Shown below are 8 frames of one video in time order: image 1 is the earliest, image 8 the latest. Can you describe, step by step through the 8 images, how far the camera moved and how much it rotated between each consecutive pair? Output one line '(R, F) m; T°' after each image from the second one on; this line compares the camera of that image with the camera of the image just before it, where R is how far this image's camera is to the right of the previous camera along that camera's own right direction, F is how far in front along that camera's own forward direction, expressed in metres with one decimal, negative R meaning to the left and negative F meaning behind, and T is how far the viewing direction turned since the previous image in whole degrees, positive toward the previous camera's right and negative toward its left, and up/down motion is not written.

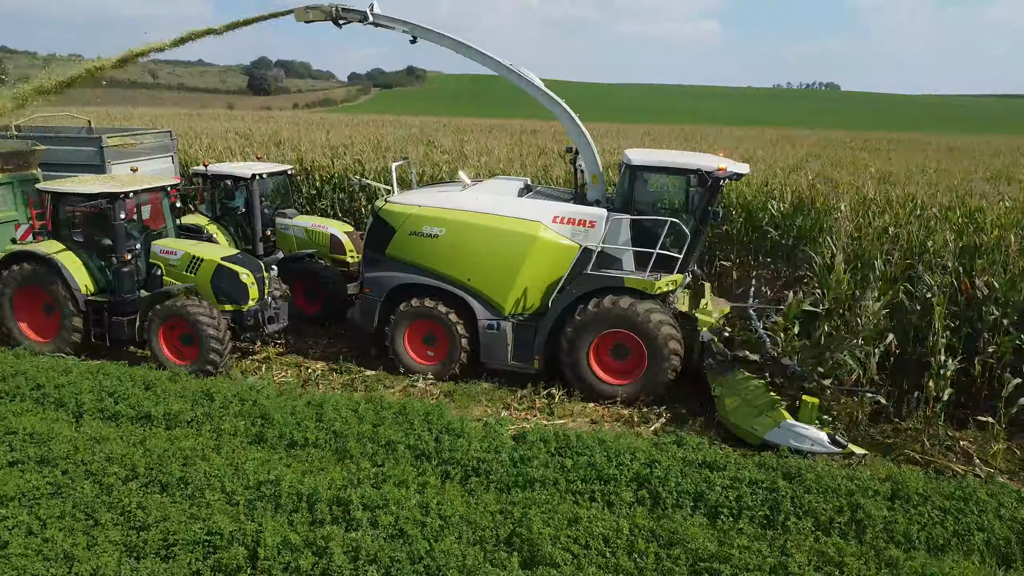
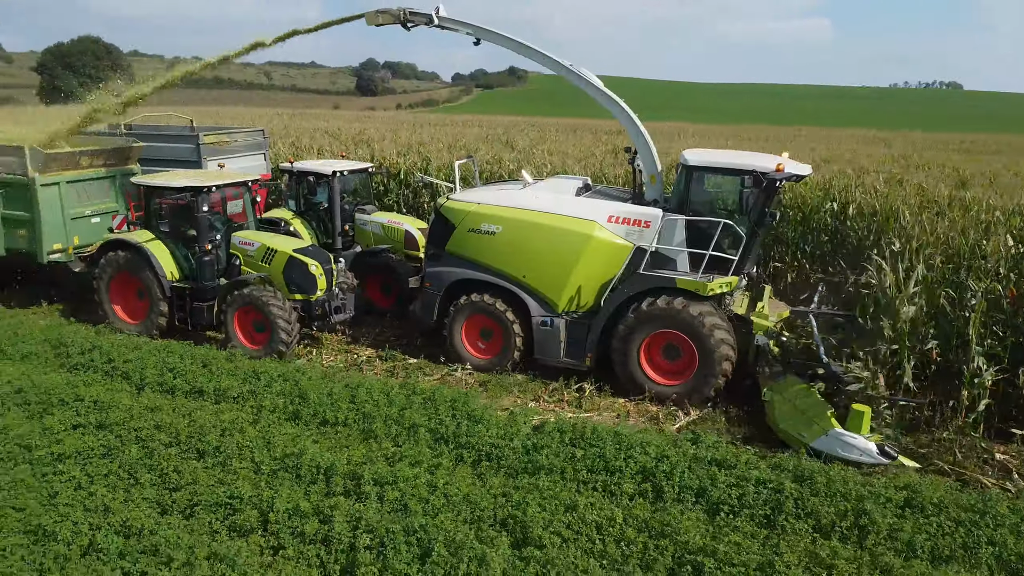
(+0.4, -0.1) m; -7°
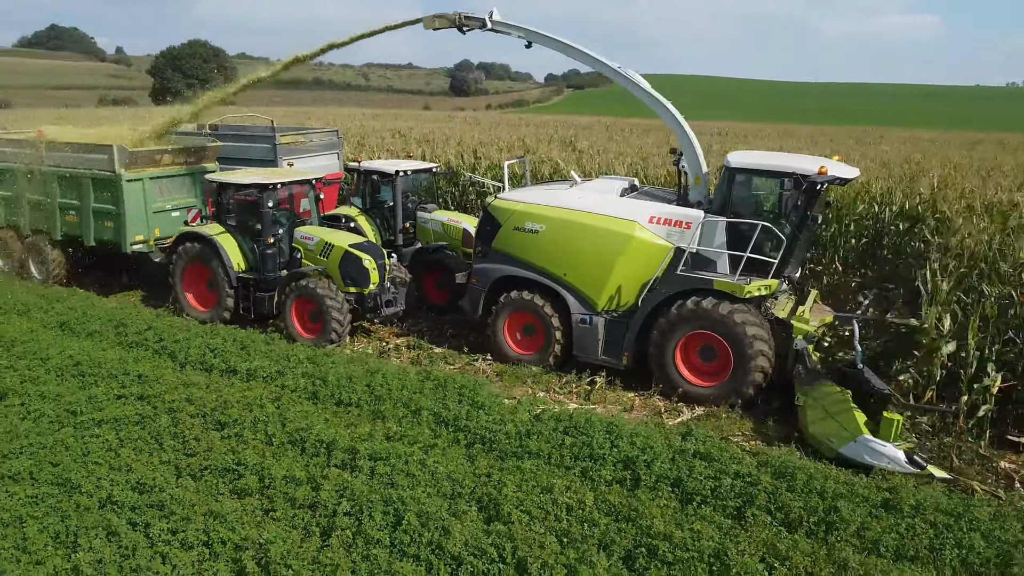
(+0.4, -0.2) m; -6°
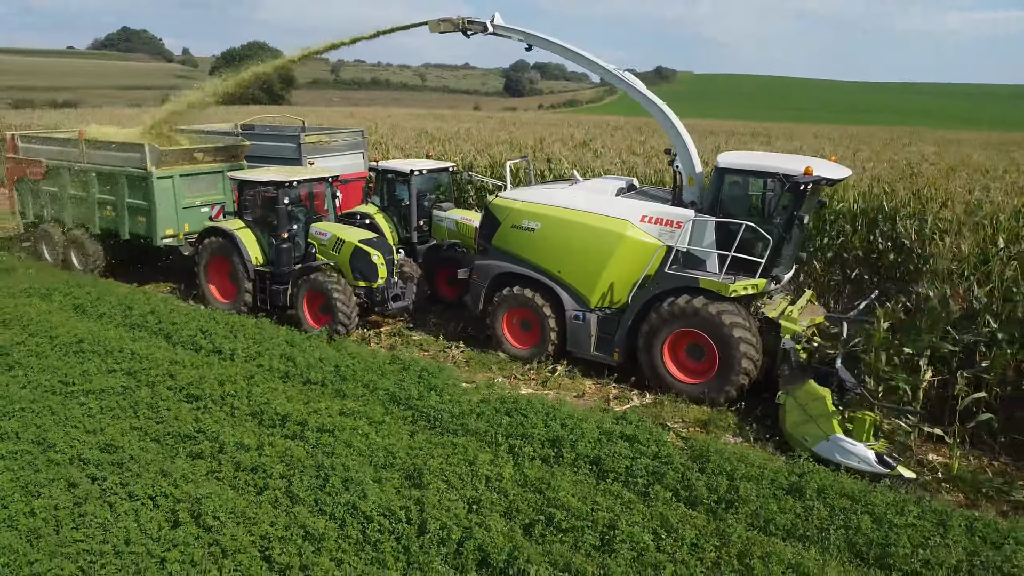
(+0.6, -0.3) m; -3°
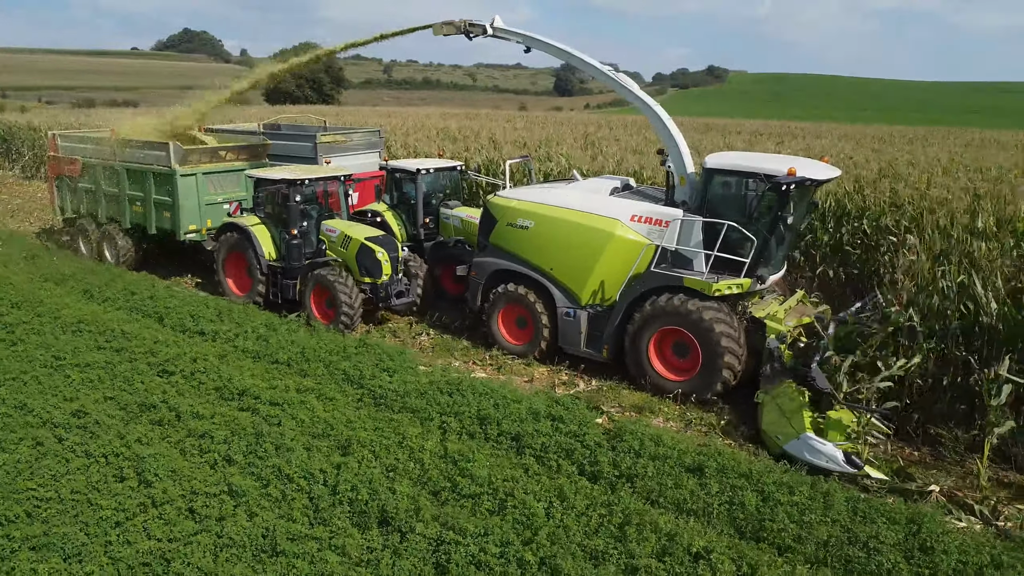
(+0.6, -0.3) m; -3°
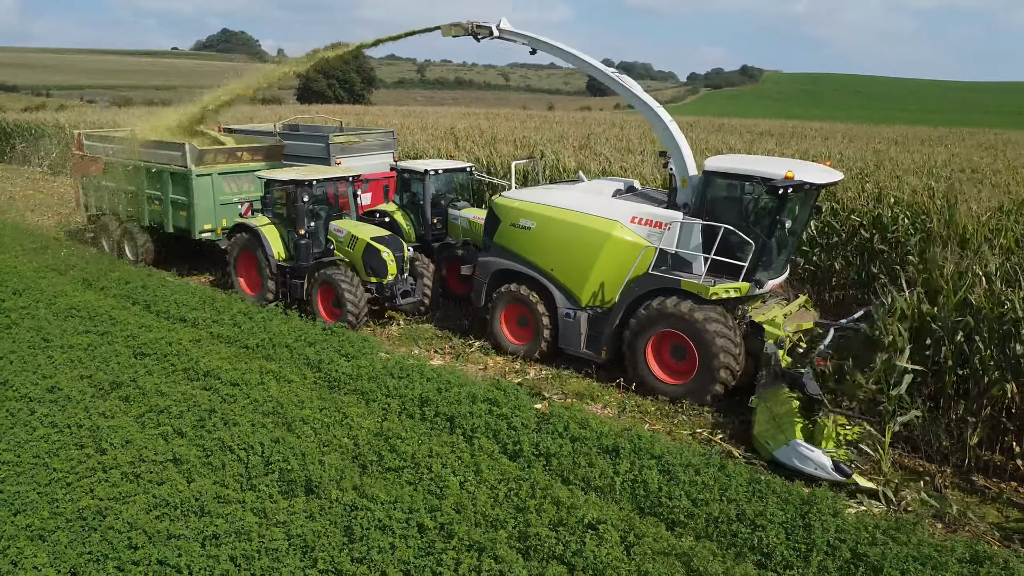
(+0.4, -0.1) m; -2°
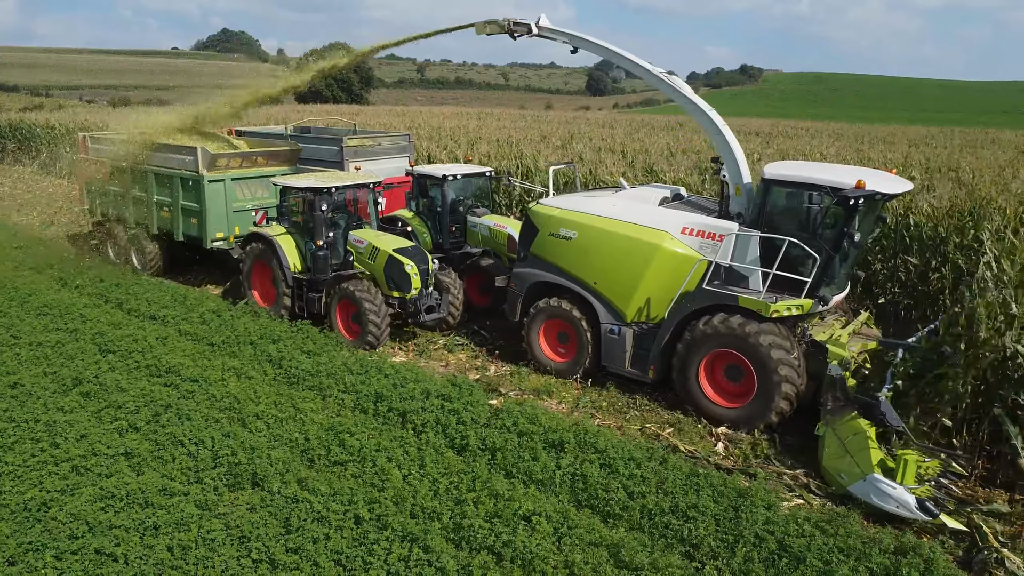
(-0.5, +0.6) m; 0°
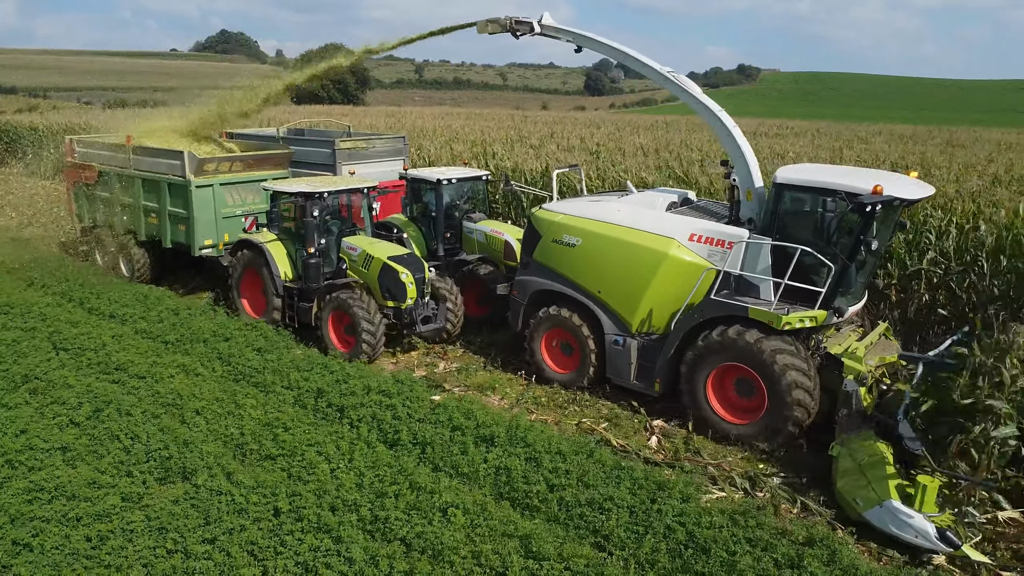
(0.0, +0.4) m; 0°
